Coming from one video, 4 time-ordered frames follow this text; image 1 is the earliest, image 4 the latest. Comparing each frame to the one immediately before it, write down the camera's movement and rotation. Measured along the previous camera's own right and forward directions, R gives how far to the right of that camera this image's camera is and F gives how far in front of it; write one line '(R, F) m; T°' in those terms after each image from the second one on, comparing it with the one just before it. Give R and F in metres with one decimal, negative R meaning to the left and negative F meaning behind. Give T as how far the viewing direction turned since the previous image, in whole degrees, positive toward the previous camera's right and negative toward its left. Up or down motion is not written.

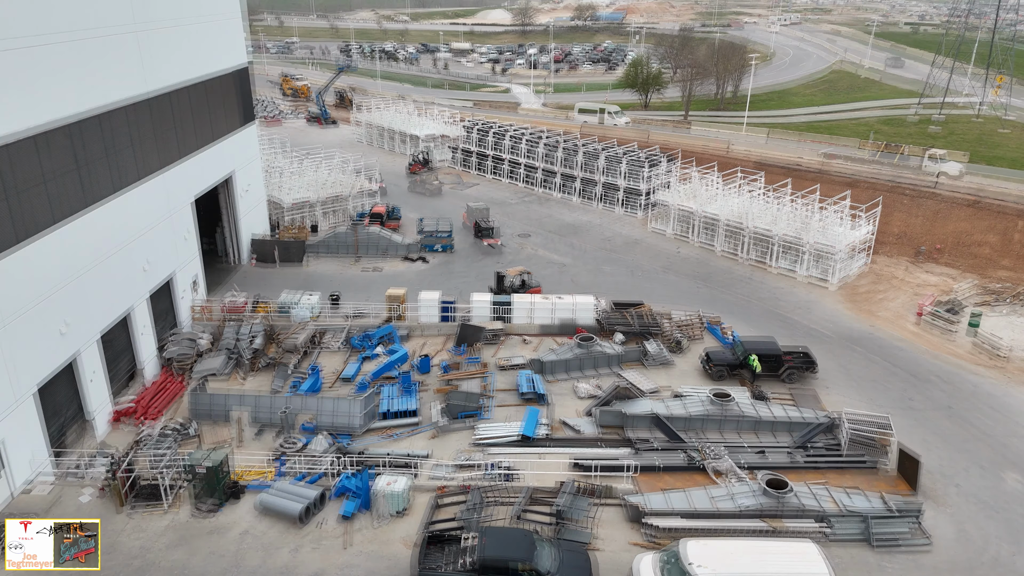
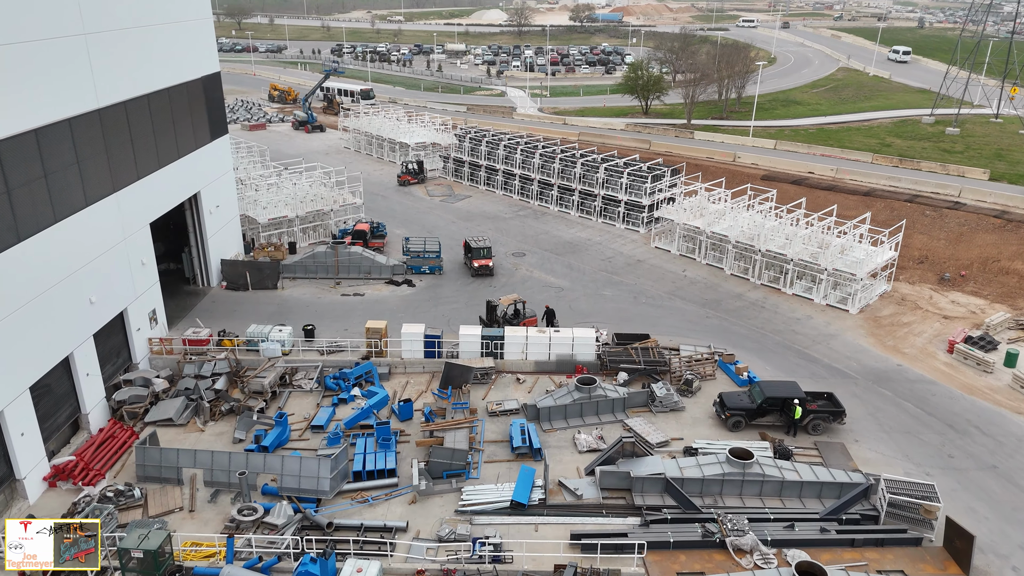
(+0.2, +2.6) m; 0°
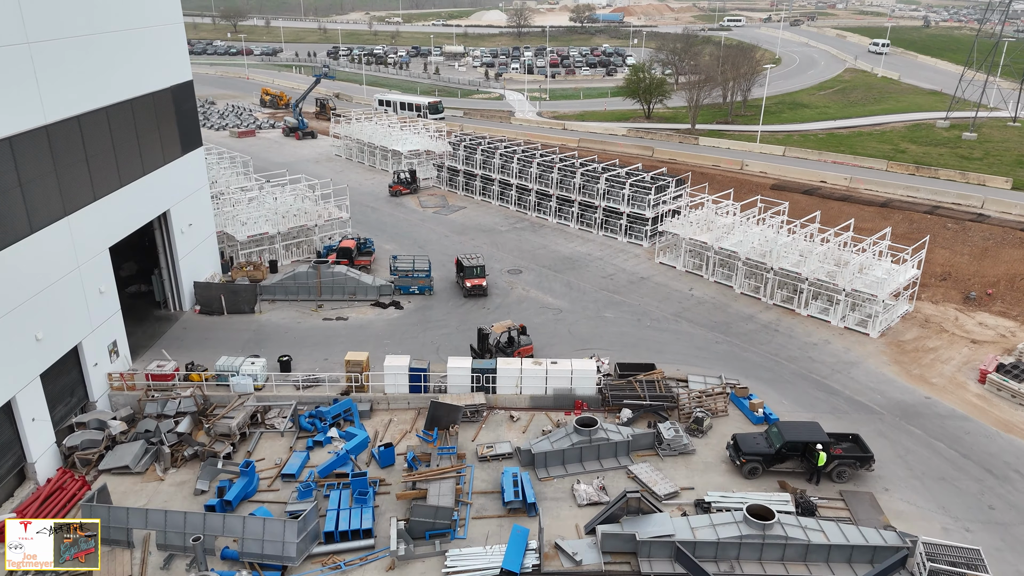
(+0.3, +2.1) m; 0°
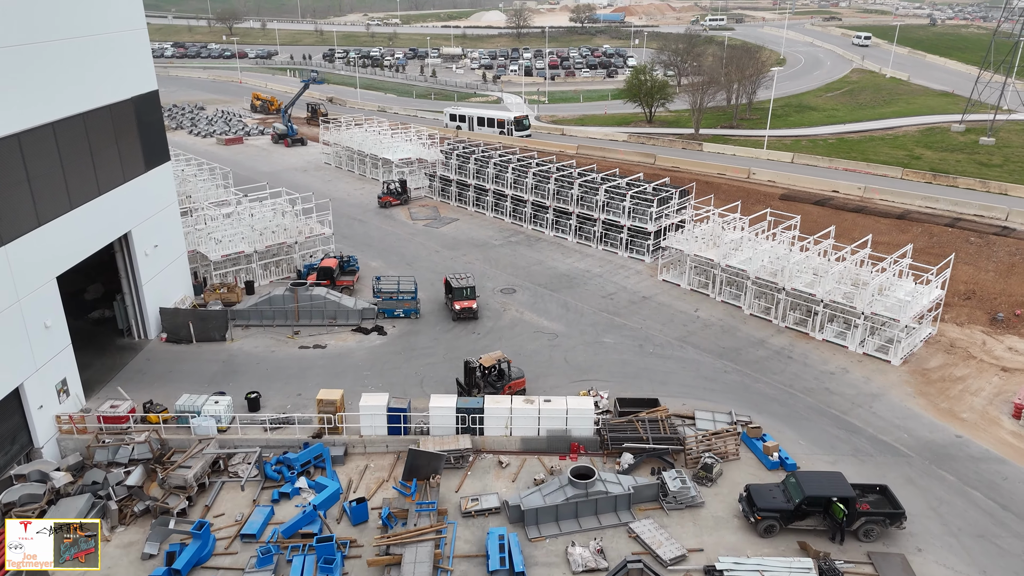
(+0.4, +2.1) m; 0°
